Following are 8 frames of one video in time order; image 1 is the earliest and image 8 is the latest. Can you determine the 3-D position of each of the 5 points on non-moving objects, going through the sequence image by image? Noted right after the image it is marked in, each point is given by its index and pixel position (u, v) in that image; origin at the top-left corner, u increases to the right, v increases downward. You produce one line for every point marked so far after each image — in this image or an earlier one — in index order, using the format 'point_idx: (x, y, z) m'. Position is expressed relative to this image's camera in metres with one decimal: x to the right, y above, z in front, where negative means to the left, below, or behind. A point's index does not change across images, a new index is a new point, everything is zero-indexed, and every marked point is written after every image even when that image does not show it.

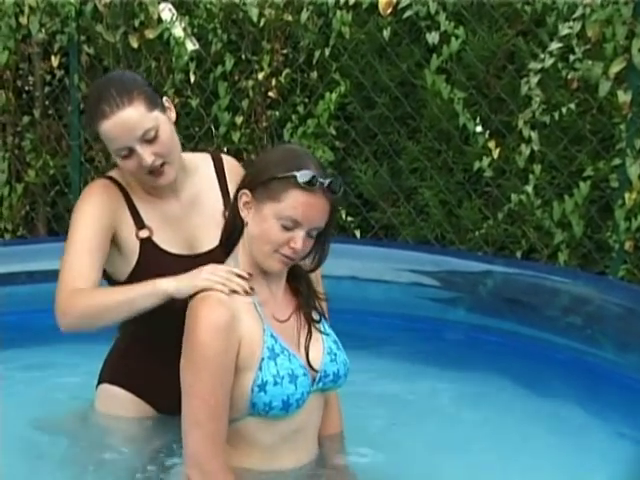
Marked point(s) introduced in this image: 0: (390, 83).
0: (+0.3, +0.6, +4.6) m
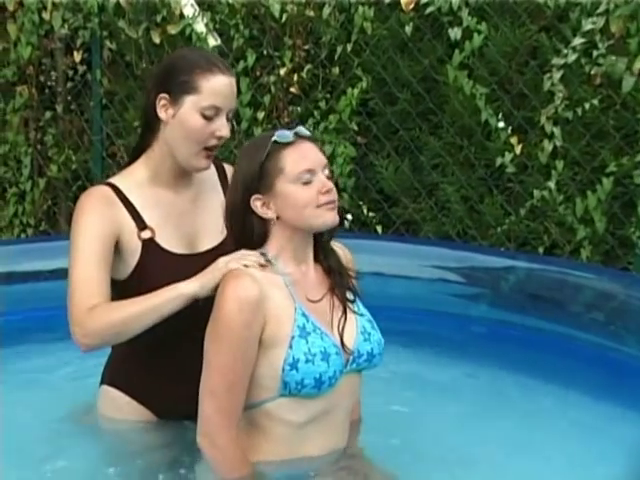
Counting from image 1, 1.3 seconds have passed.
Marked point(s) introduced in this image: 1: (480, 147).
0: (+0.3, +0.6, +4.6) m
1: (+0.6, +0.3, +4.5) m
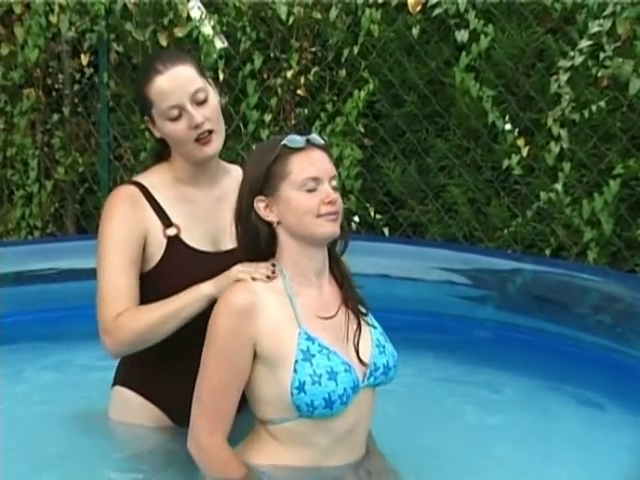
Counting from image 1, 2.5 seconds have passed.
0: (+0.4, +0.6, +4.6) m
1: (+0.6, +0.3, +4.5) m
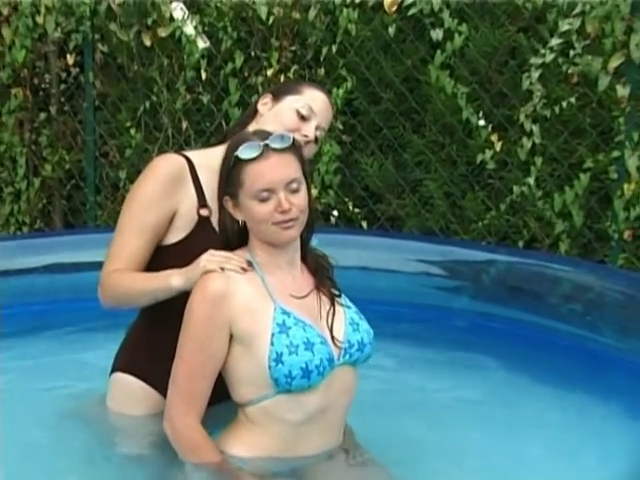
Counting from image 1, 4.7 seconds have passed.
0: (+0.3, +0.6, +4.7) m
1: (+0.5, +0.4, +4.7) m
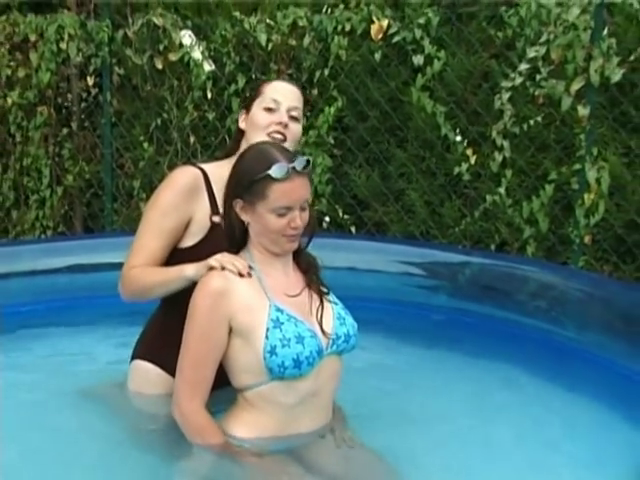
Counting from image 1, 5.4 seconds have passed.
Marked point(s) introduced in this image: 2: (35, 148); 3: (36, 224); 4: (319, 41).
0: (+0.3, +0.6, +5.3) m
1: (+0.5, +0.3, +5.2) m
2: (-1.4, +0.4, +5.9) m
3: (-1.4, +0.1, +5.9) m
4: (0.0, +0.9, +5.3) m
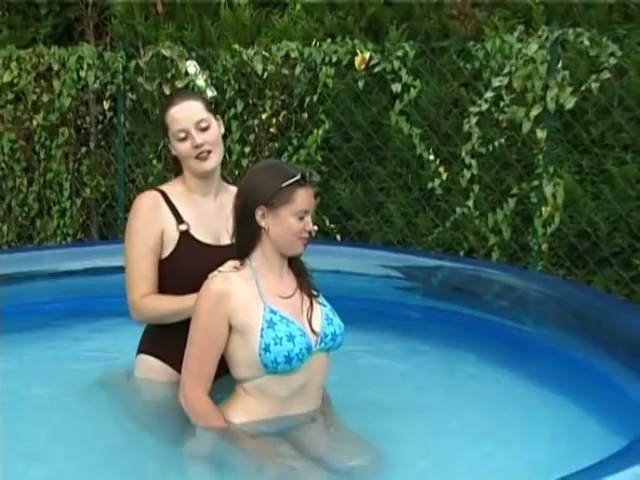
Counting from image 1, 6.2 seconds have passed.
0: (+0.2, +0.6, +5.9) m
1: (+0.5, +0.3, +5.9) m
2: (-1.4, +0.4, +6.5) m
3: (-1.4, 0.0, +6.6) m
4: (-0.1, +0.8, +6.0) m
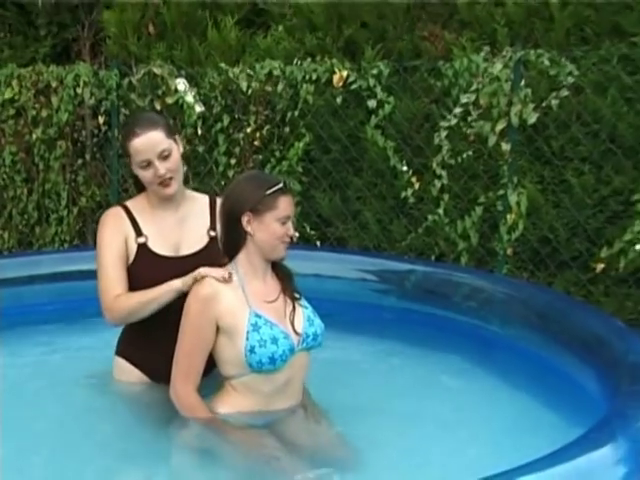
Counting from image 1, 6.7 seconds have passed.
0: (+0.1, +0.5, +6.4) m
1: (+0.4, +0.3, +6.3) m
2: (-1.5, +0.4, +6.9) m
3: (-1.5, 0.0, +7.0) m
4: (-0.2, +0.8, +6.4) m
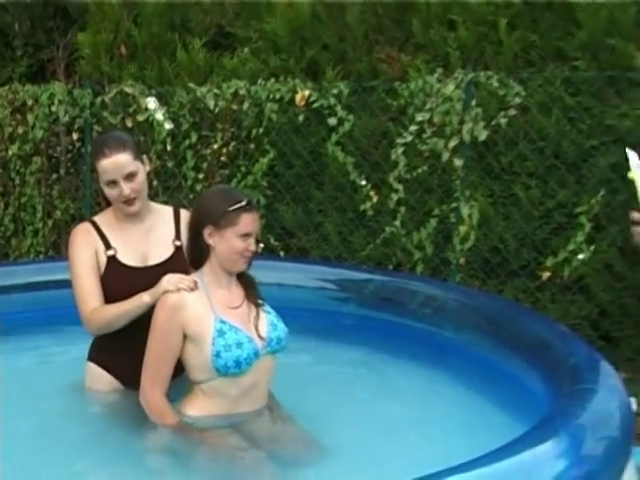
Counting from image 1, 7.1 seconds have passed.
0: (-0.1, +0.5, +6.7) m
1: (+0.2, +0.2, +6.7) m
2: (-1.7, +0.3, +7.2) m
3: (-1.8, -0.1, +7.3) m
4: (-0.4, +0.7, +6.8) m
